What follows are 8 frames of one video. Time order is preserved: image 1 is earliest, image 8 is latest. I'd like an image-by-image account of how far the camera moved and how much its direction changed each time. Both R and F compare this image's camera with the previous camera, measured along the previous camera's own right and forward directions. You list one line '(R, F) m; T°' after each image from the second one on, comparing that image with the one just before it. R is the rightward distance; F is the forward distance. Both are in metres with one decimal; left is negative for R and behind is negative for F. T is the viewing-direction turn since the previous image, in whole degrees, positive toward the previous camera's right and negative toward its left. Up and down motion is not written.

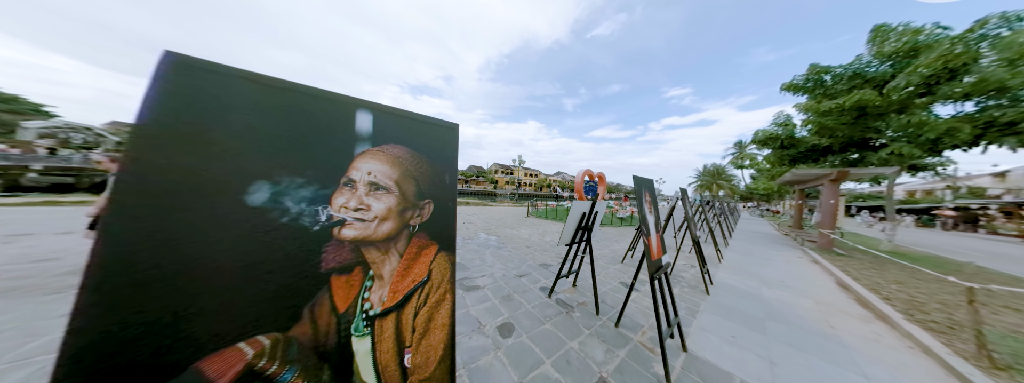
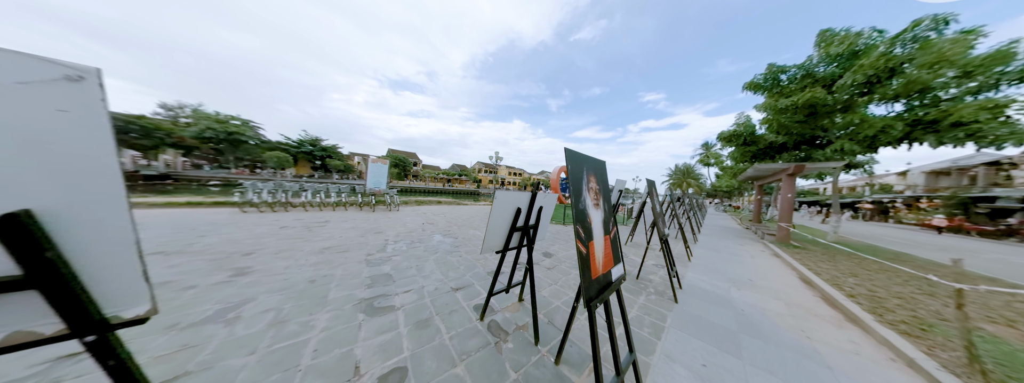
(+0.8, +0.6) m; +5°
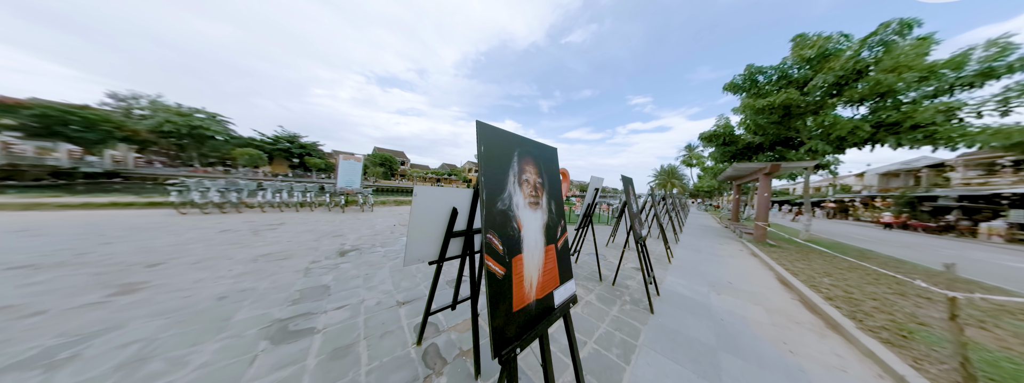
(+0.5, +0.4) m; +3°
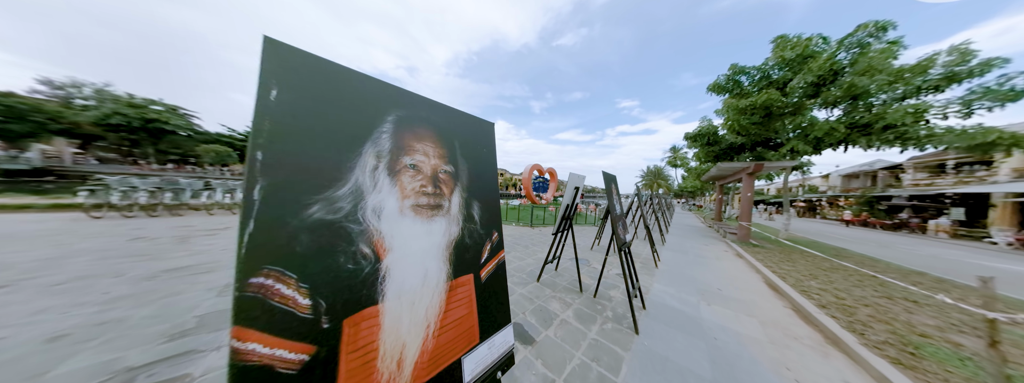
(+0.4, +0.4) m; +3°
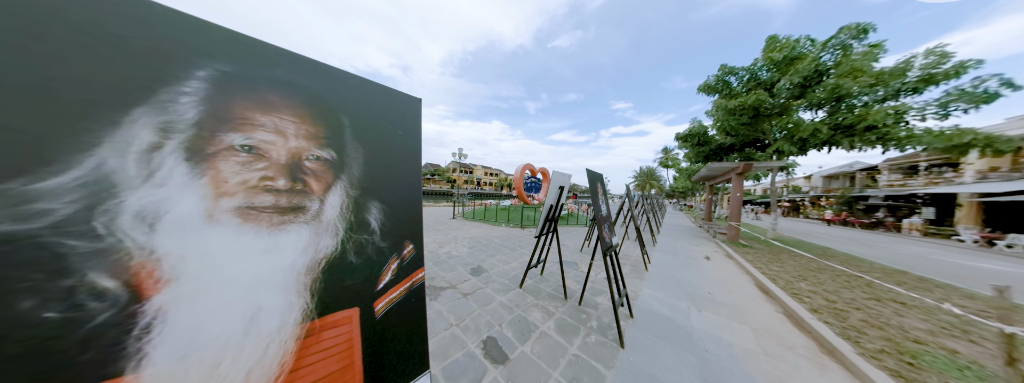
(+0.2, +0.2) m; +1°
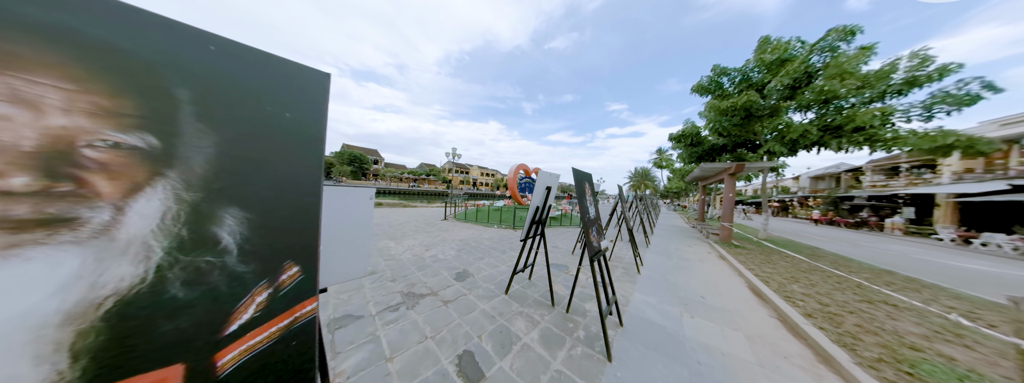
(+0.2, +0.2) m; +1°
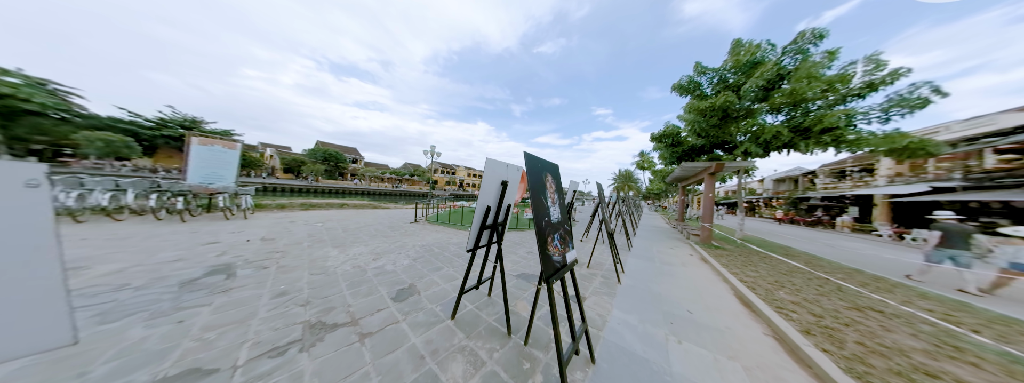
(+0.5, +0.5) m; +4°
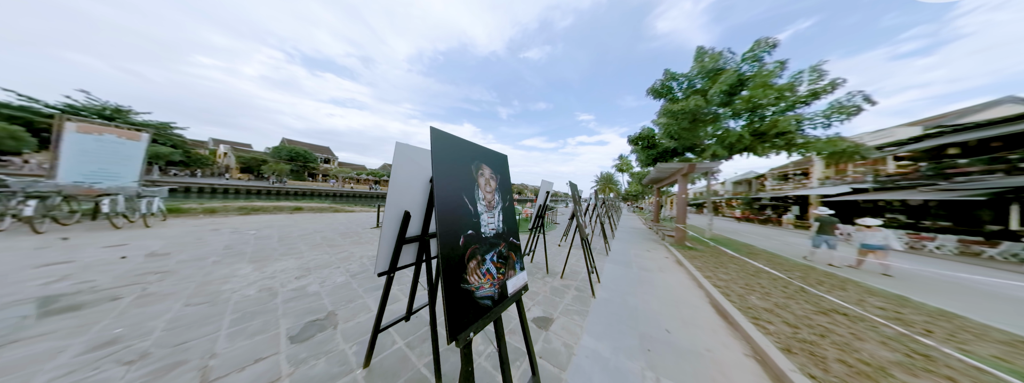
(+0.4, +0.5) m; +4°
